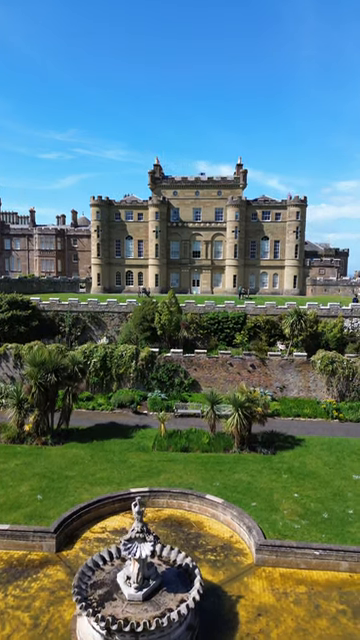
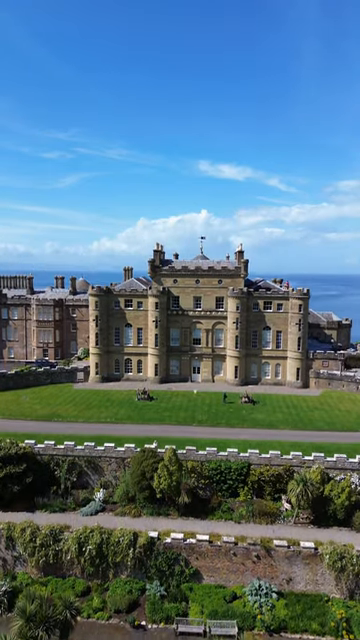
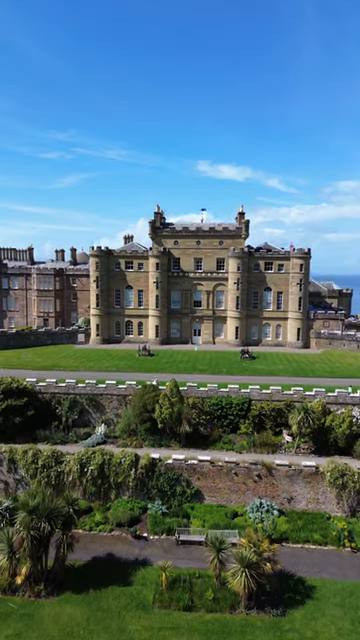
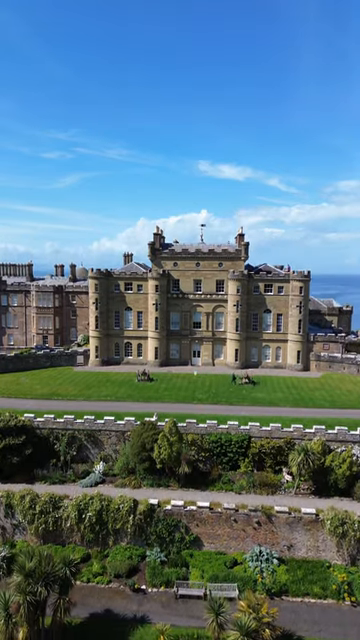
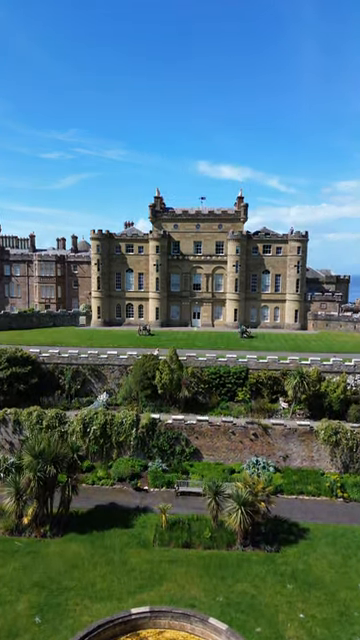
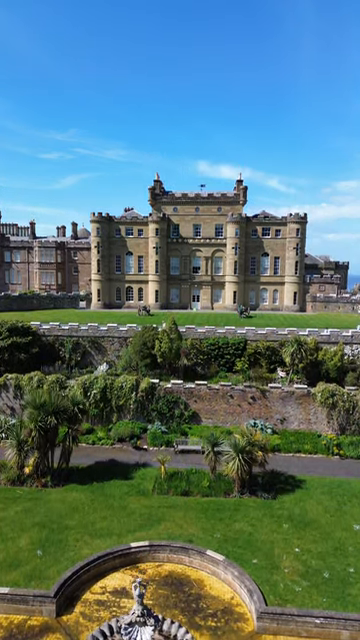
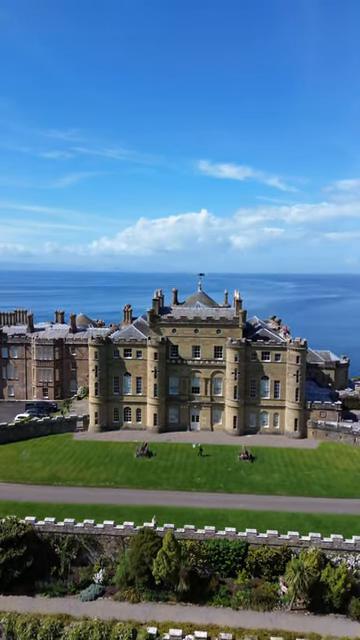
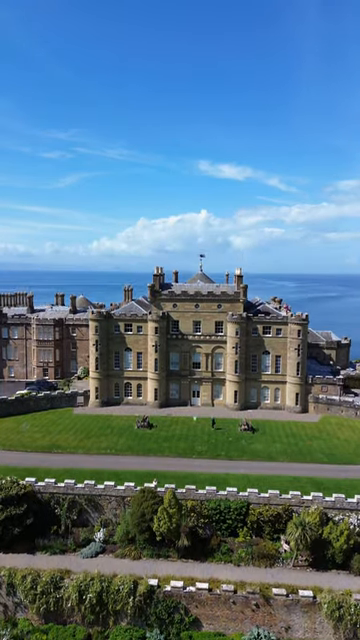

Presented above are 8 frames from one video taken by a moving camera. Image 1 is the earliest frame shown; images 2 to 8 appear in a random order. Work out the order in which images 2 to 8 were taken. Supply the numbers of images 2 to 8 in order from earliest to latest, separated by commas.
6, 5, 3, 4, 2, 8, 7
